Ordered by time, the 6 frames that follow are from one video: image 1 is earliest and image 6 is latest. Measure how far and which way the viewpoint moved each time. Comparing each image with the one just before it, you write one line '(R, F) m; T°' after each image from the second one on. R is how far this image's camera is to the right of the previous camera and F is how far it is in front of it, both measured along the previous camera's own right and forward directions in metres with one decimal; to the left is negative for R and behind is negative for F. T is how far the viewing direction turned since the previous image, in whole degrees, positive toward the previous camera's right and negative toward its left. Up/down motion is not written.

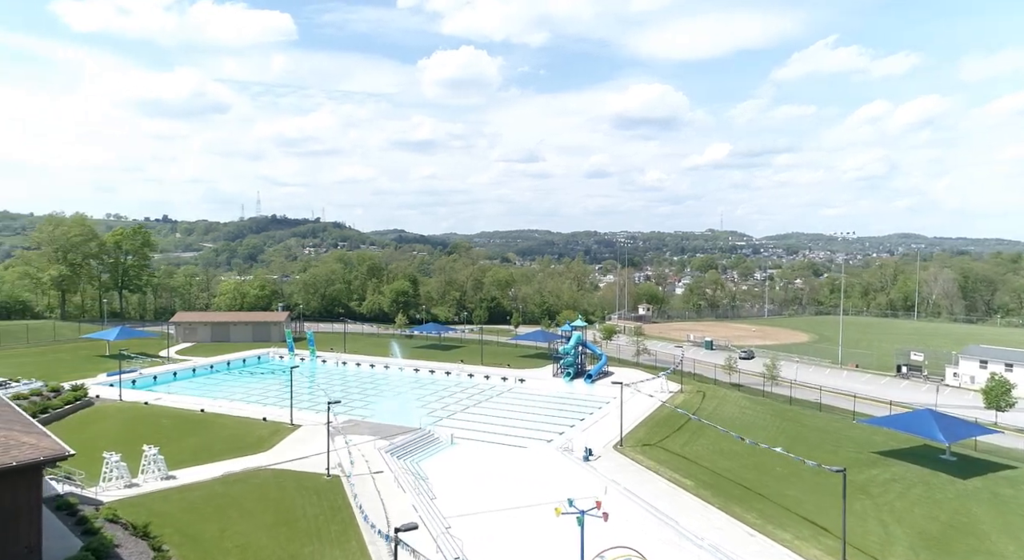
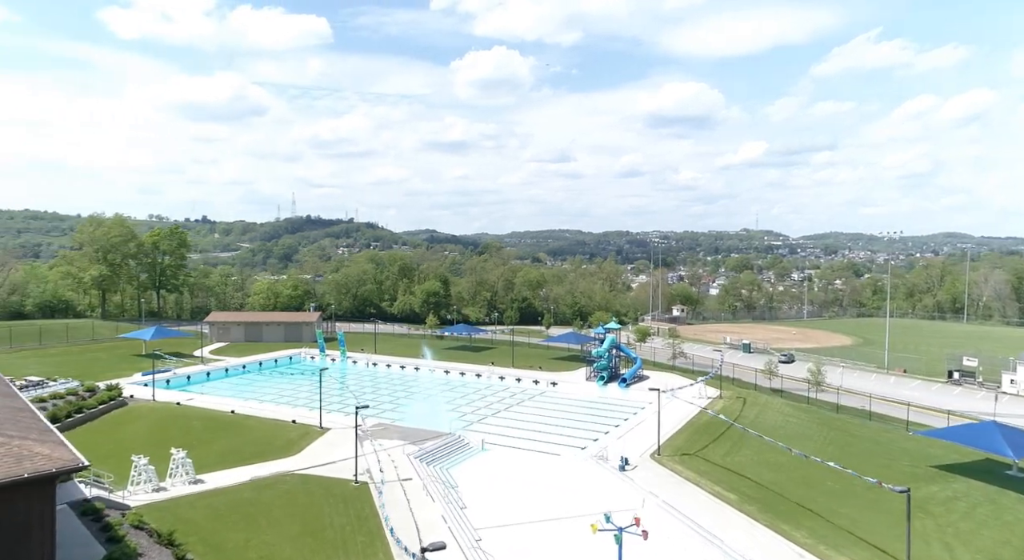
(-0.1, +0.8) m; -3°
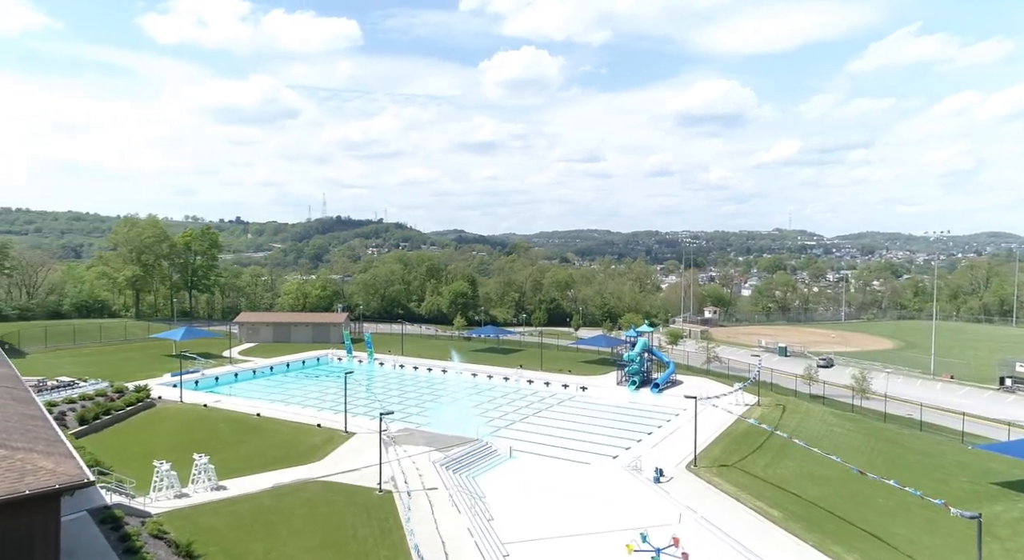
(0.0, +0.9) m; -2°
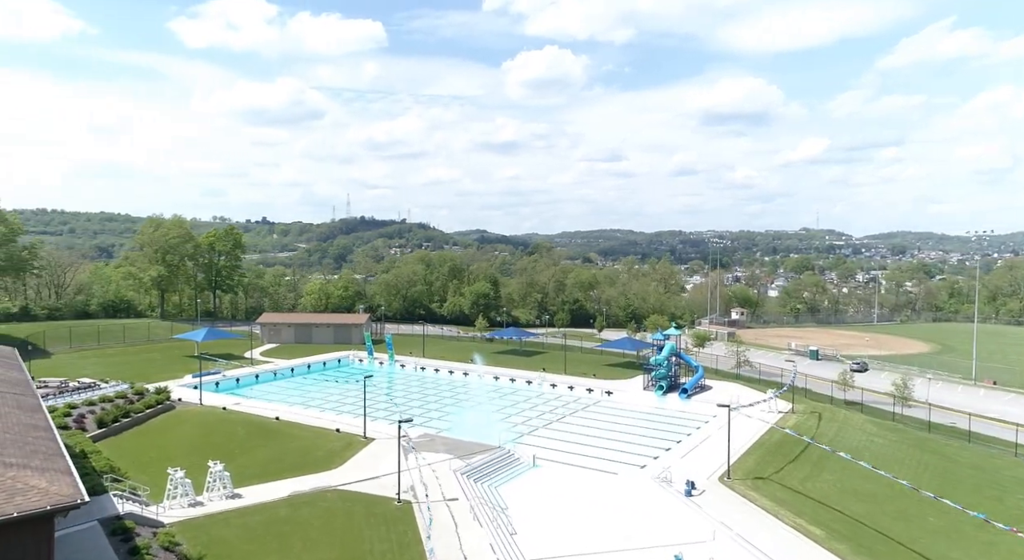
(0.0, +0.9) m; -2°
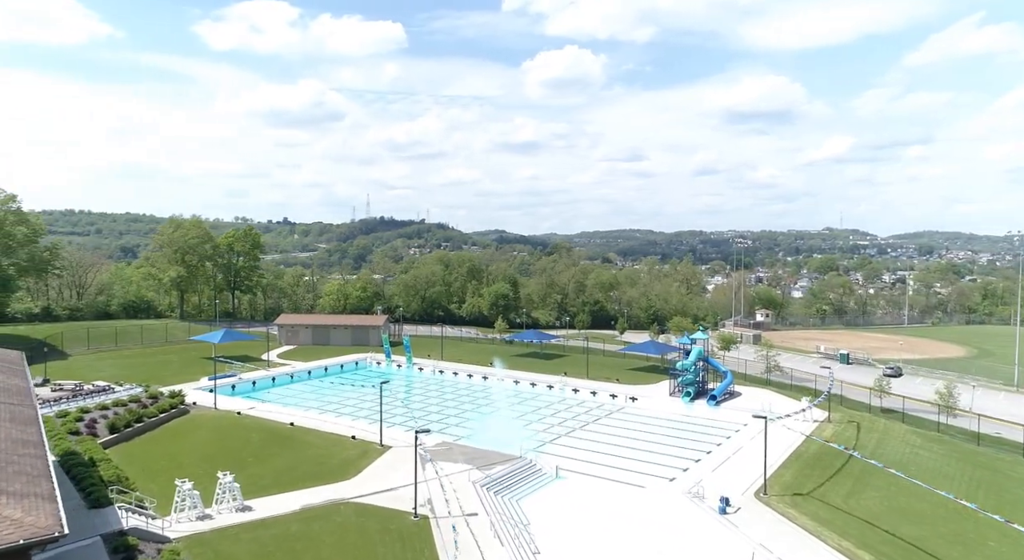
(-0.1, +1.1) m; -2°
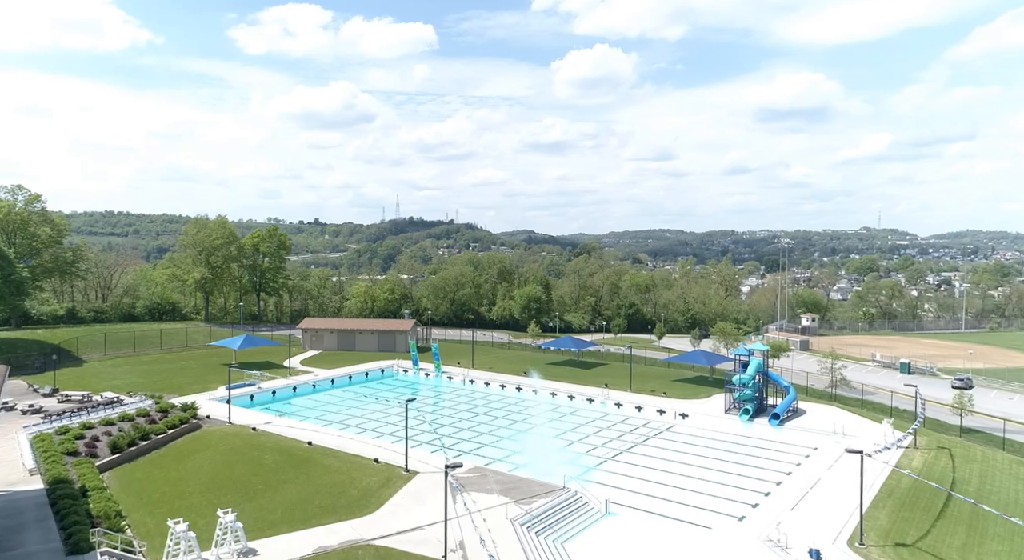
(-0.5, +3.1) m; -2°
